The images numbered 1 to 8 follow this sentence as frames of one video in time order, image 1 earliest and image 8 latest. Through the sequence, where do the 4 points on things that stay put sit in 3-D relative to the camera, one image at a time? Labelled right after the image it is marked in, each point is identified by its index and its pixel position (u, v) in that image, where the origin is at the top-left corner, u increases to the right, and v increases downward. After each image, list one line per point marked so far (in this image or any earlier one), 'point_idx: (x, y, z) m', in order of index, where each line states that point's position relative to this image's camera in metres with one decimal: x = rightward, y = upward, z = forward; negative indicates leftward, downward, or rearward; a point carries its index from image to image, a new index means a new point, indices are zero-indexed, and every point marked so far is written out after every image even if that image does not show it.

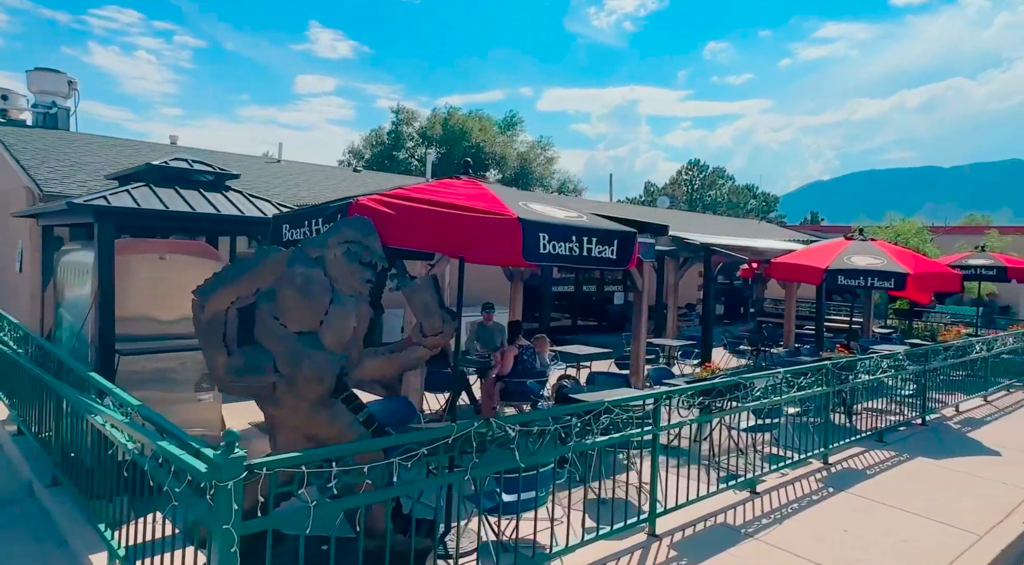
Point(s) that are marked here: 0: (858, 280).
0: (+4.2, 0.0, +8.1) m
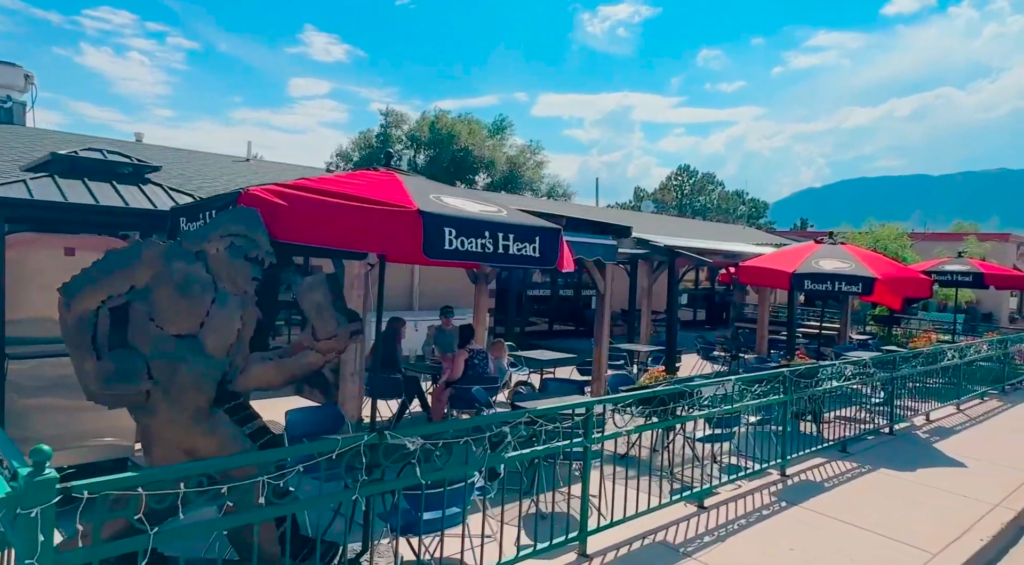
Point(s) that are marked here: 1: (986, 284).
0: (+3.7, 0.0, +7.9) m
1: (+8.8, 0.0, +12.3) m
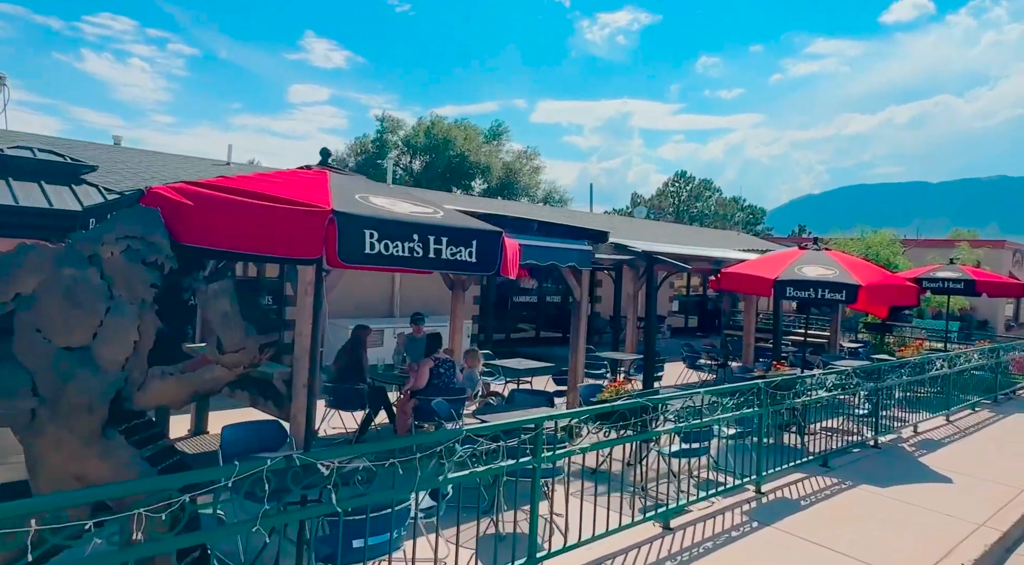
0: (+3.4, -0.1, +7.6) m
1: (+8.4, -0.1, +12.1) m
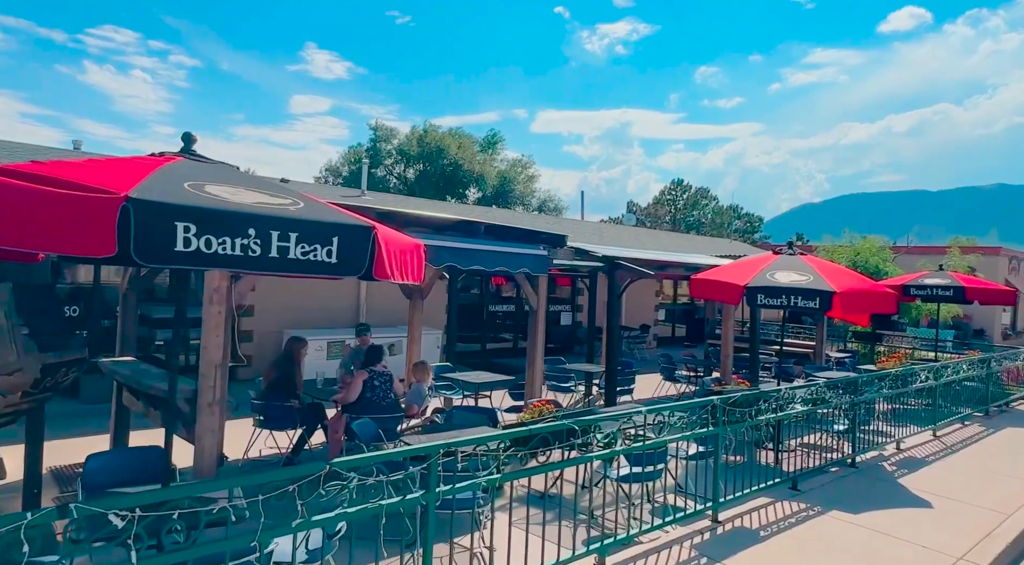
0: (+2.9, -0.2, +7.1) m
1: (+7.9, -0.3, +11.6) m
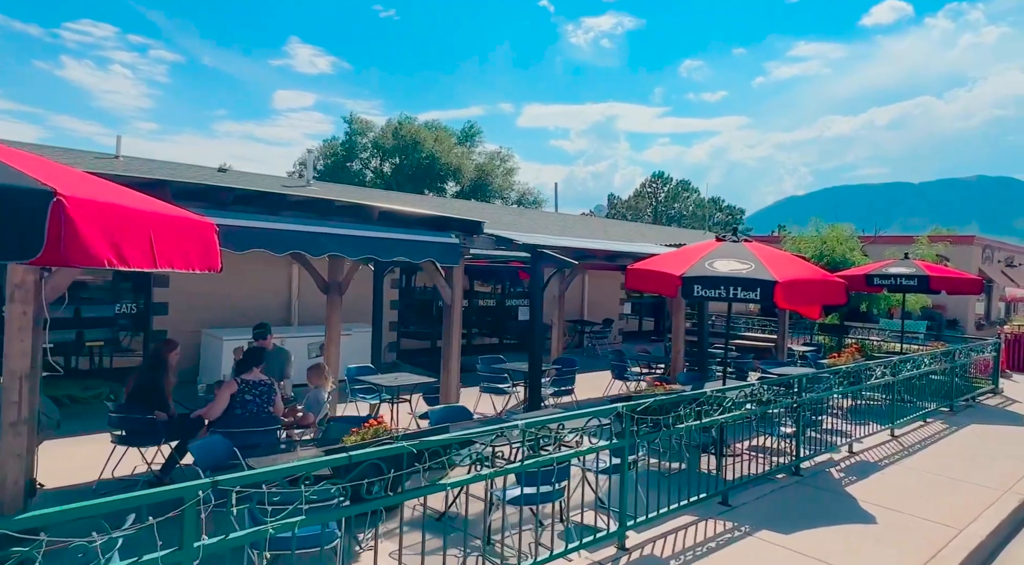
0: (+2.0, -0.1, +6.5) m
1: (+7.0, -0.1, +11.0) m
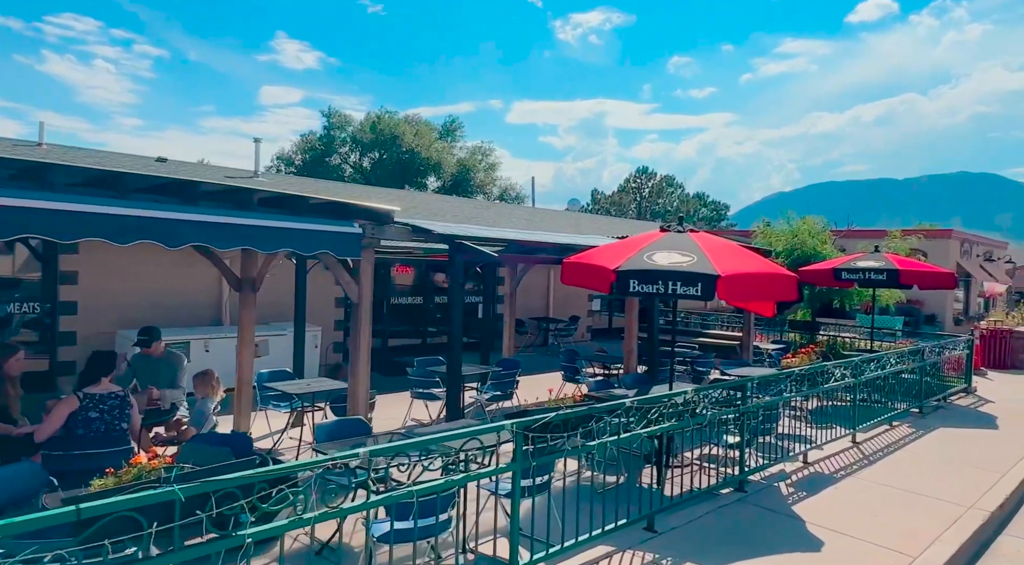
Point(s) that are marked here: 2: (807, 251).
0: (+1.3, 0.0, +5.8) m
1: (+6.1, 0.0, +10.4) m
2: (+6.3, +0.7, +14.3) m
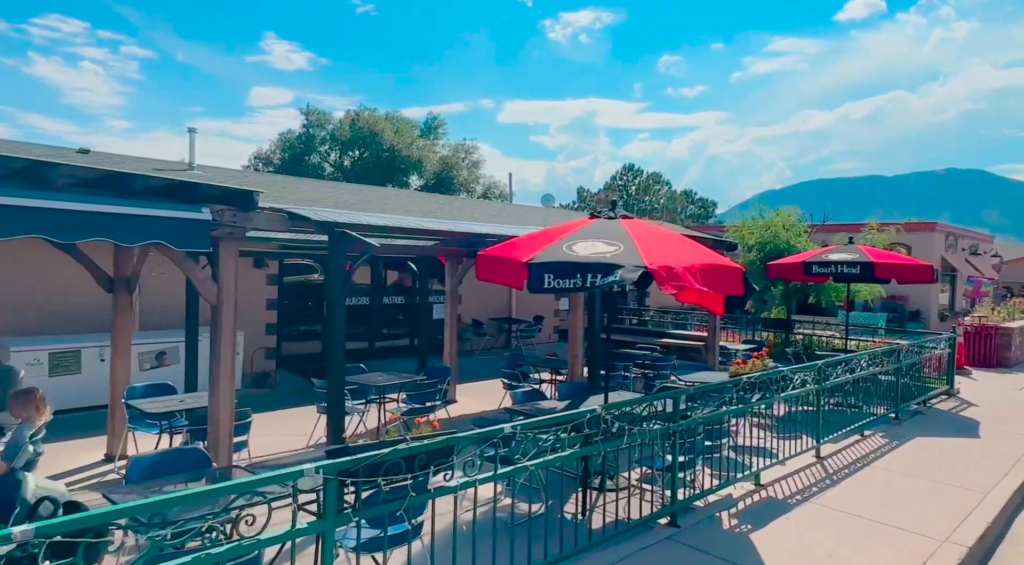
0: (+0.4, 0.0, +4.9) m
1: (+5.3, +0.1, +9.6) m
2: (+5.4, +0.8, +13.4) m
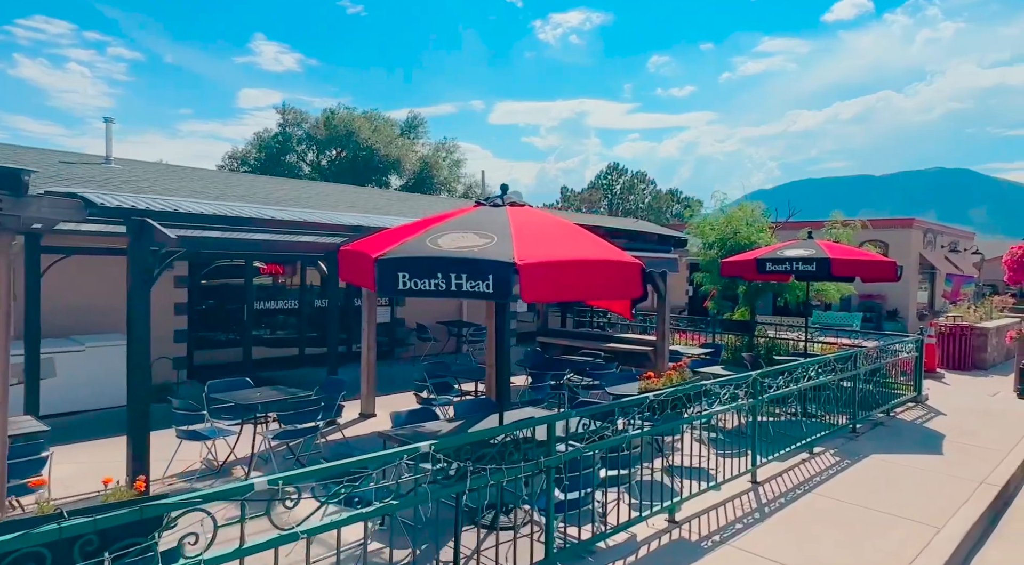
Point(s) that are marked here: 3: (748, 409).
0: (-0.5, 0.0, +4.0) m
1: (+4.2, +0.1, +8.7) m
2: (+4.3, +0.8, +12.6) m
3: (+2.1, -1.1, +5.9) m
